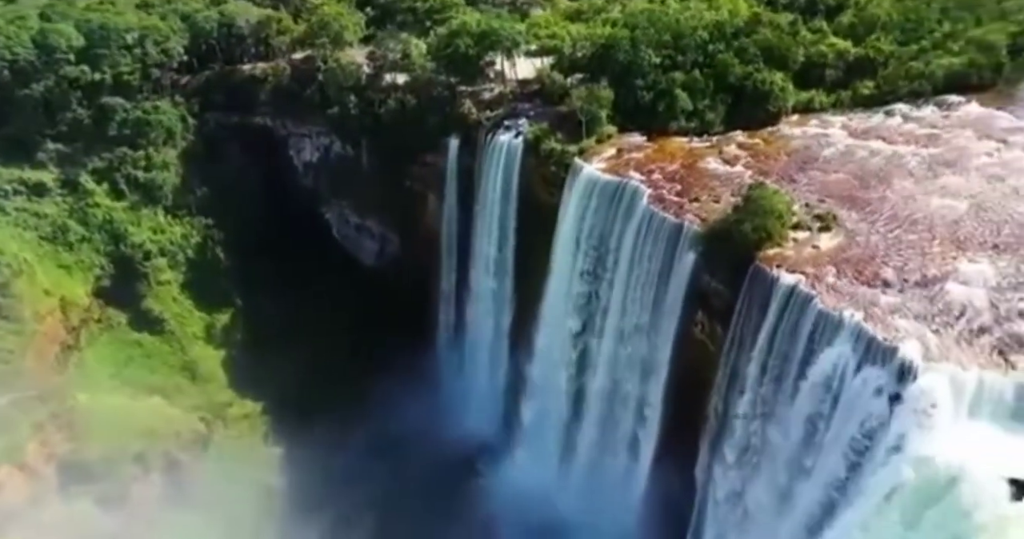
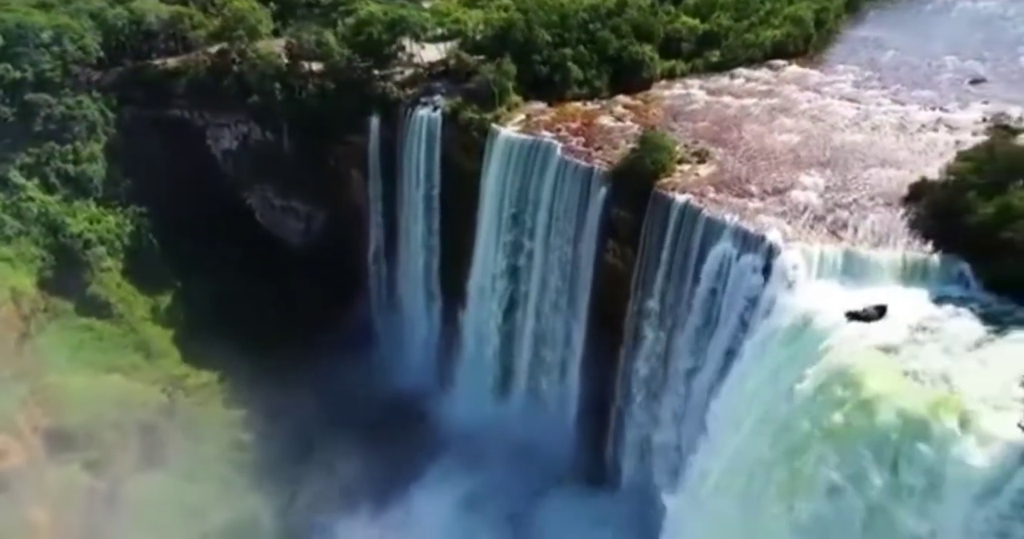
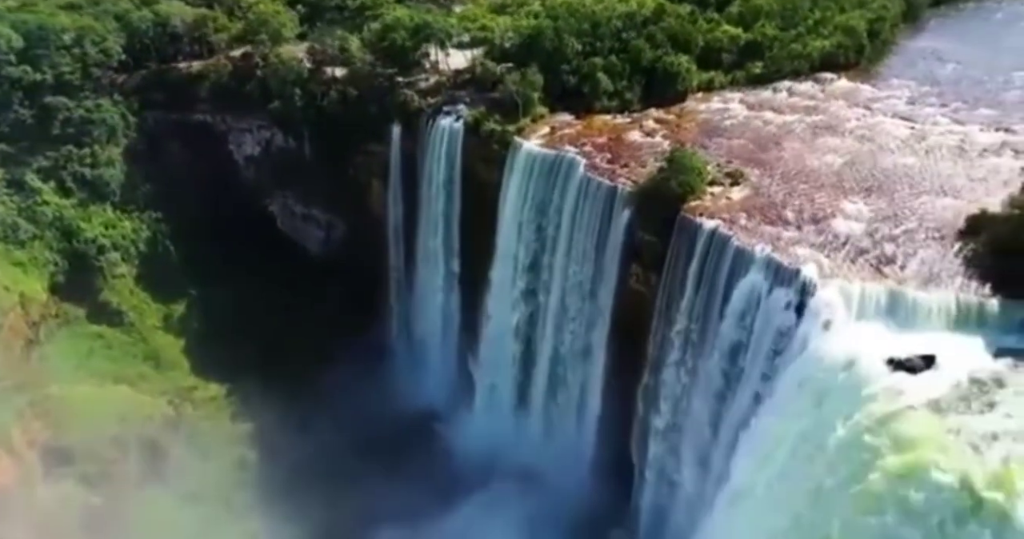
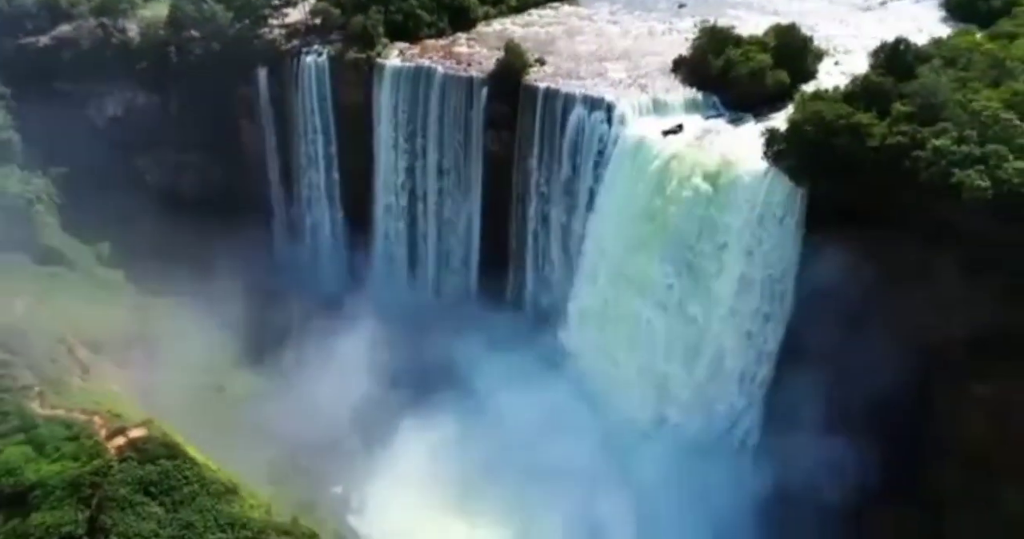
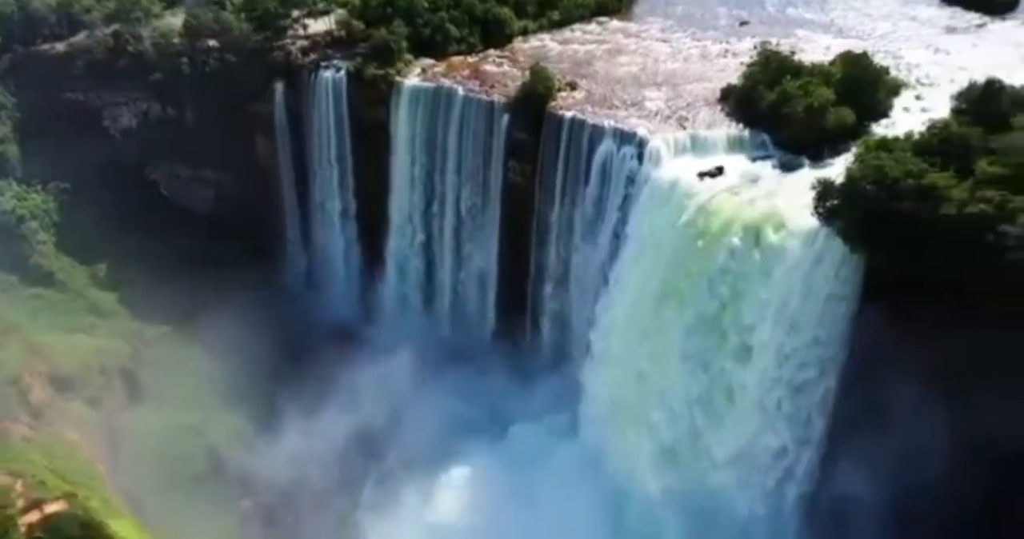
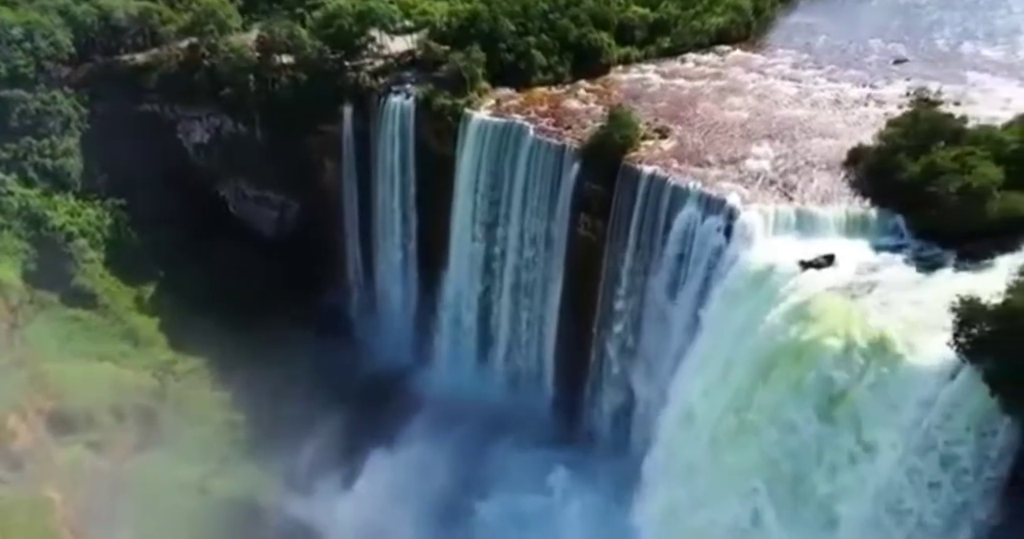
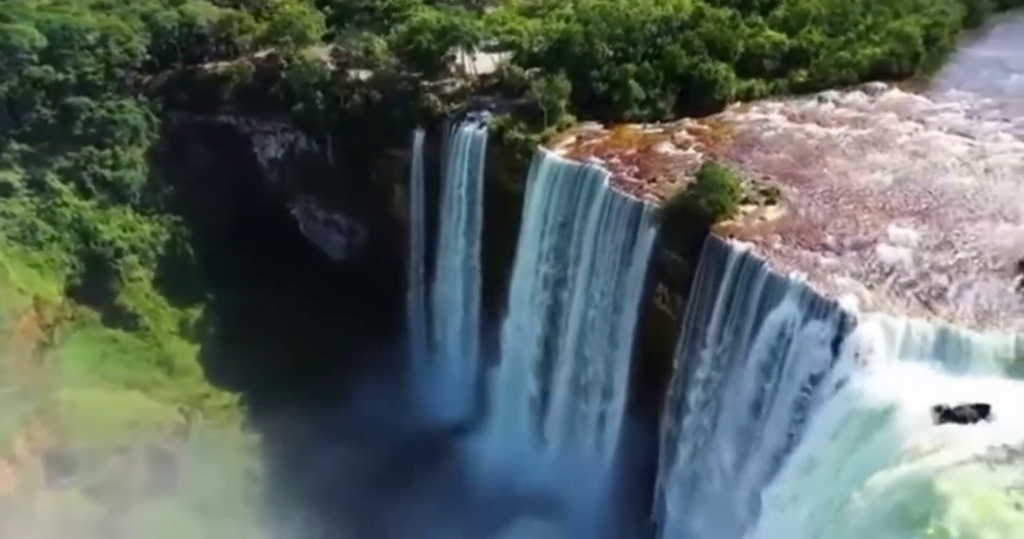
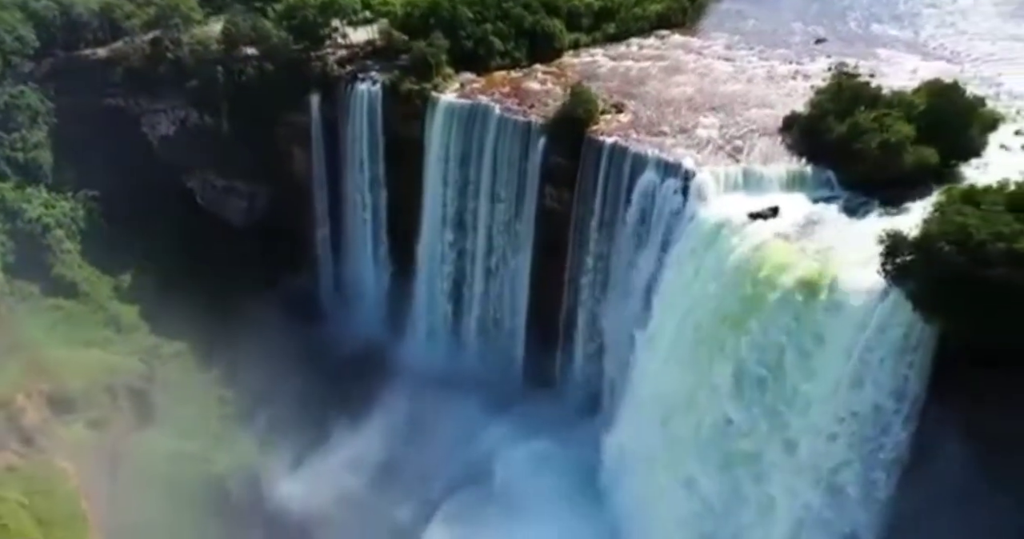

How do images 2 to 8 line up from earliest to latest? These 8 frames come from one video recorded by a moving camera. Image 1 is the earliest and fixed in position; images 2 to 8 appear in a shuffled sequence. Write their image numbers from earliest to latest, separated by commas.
7, 3, 2, 6, 8, 5, 4
